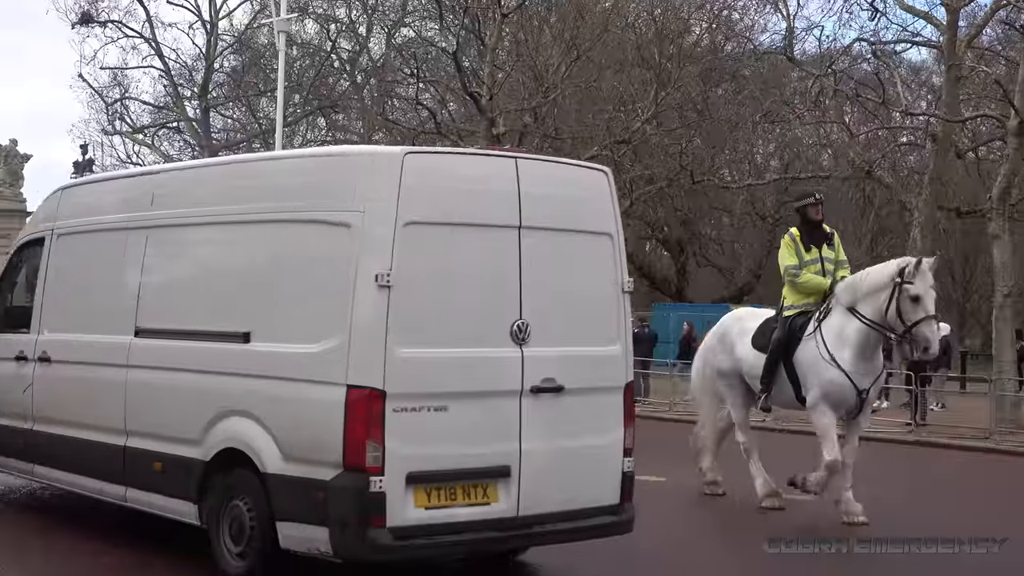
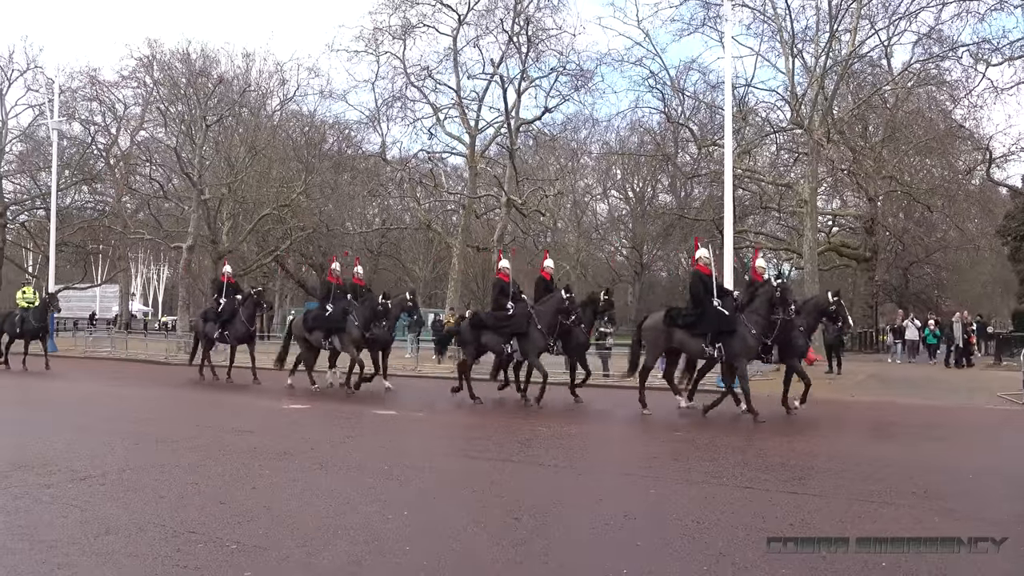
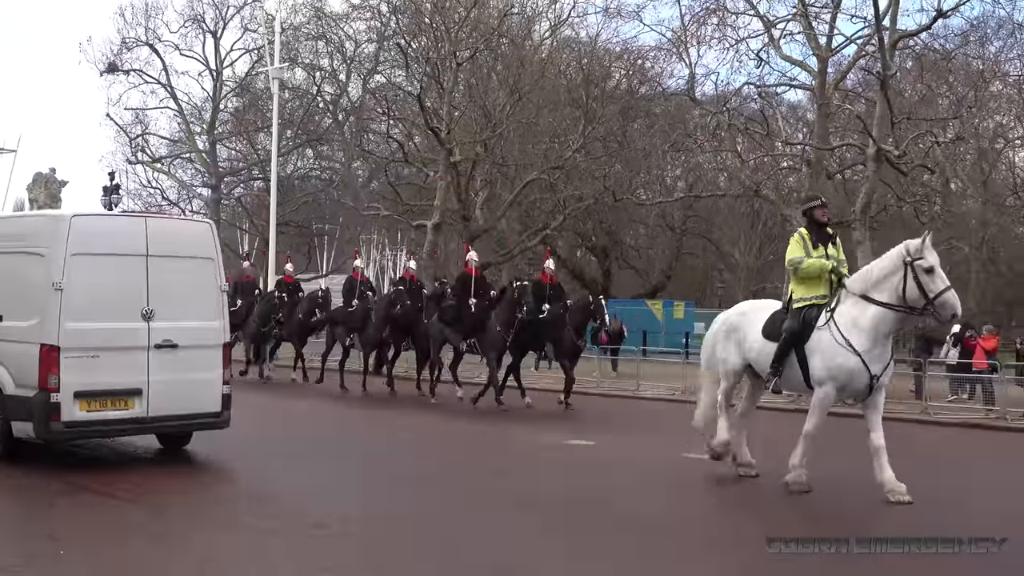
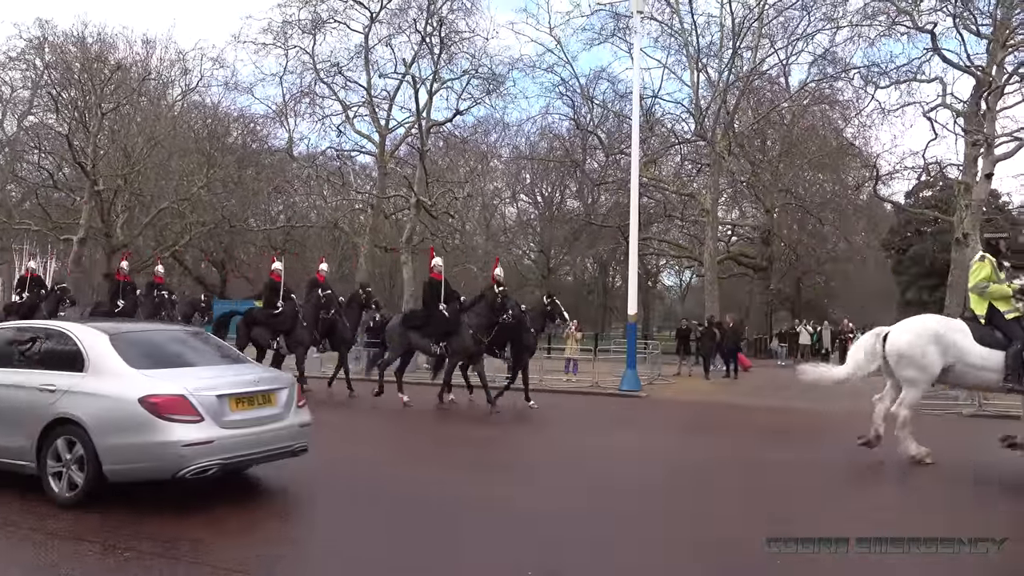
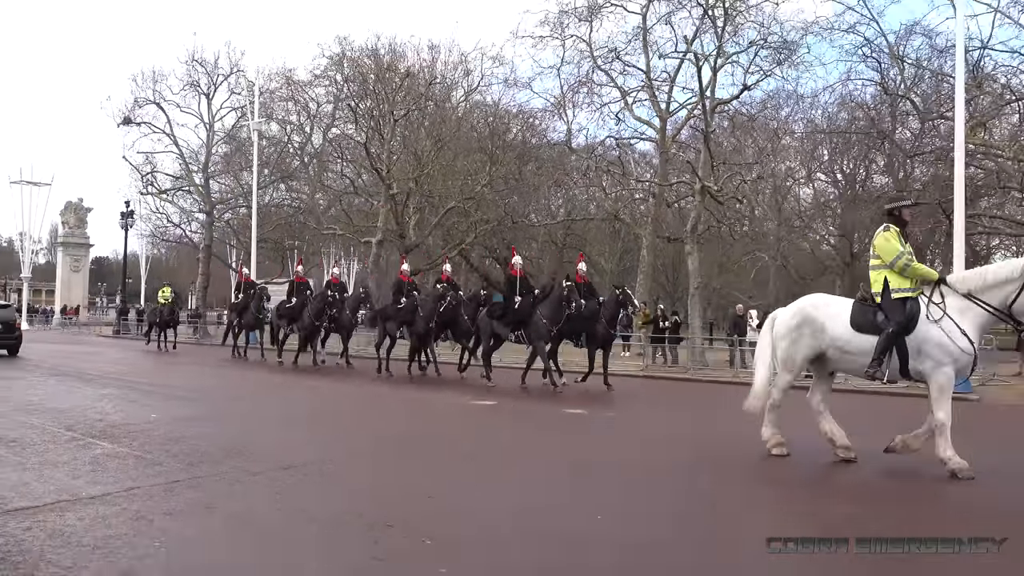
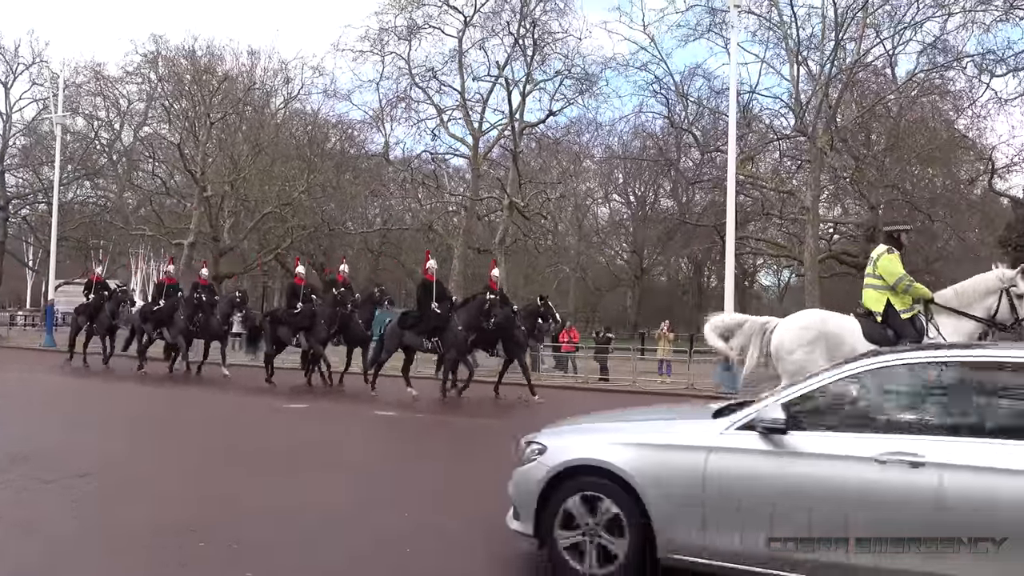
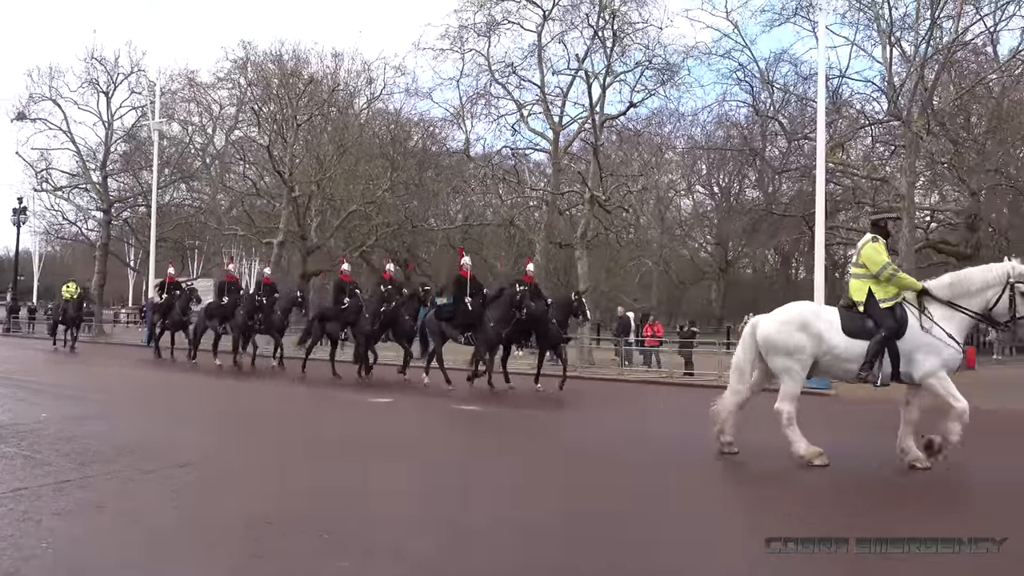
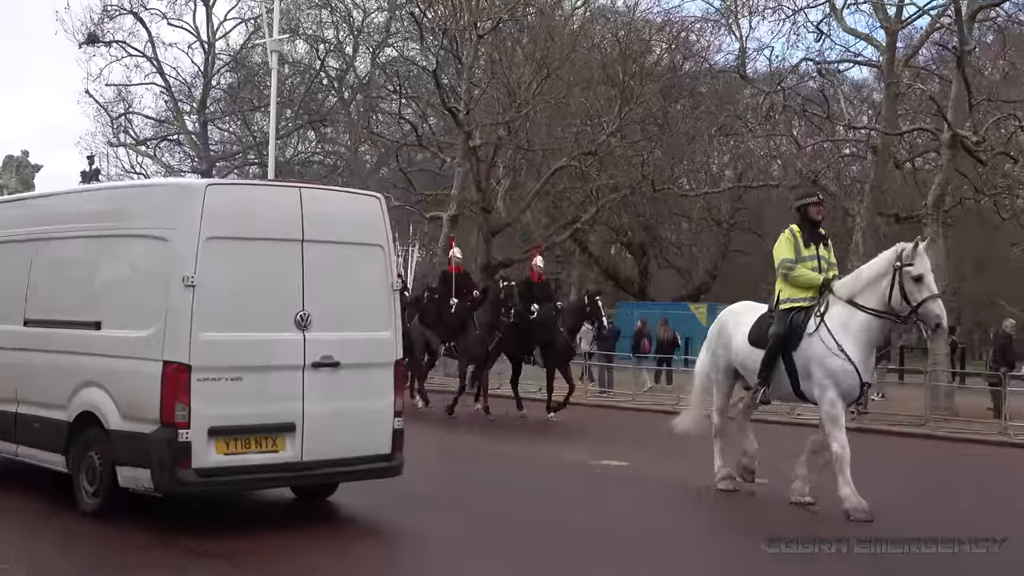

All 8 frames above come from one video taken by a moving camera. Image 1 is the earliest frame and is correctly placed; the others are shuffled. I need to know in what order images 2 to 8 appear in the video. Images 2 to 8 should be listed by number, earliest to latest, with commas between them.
8, 3, 5, 7, 6, 4, 2
